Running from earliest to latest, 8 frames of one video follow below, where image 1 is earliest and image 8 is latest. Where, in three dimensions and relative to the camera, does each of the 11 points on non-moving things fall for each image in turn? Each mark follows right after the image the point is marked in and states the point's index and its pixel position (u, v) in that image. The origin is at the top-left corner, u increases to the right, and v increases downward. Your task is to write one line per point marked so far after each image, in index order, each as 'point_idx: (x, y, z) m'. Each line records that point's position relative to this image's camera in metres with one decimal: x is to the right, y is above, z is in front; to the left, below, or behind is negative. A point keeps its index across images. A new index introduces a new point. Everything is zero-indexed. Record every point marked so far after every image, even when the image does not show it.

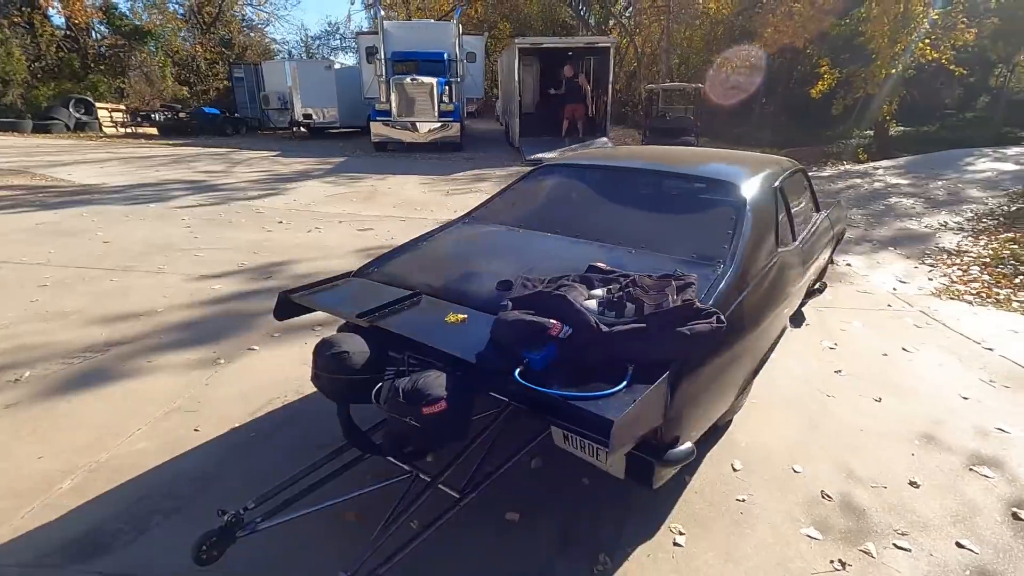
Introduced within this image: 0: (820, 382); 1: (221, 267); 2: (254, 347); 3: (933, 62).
0: (+2.2, -0.7, +3.8) m
1: (-3.2, +0.2, +5.9) m
2: (-1.9, -0.4, +4.0) m
3: (+13.6, +7.3, +17.3) m
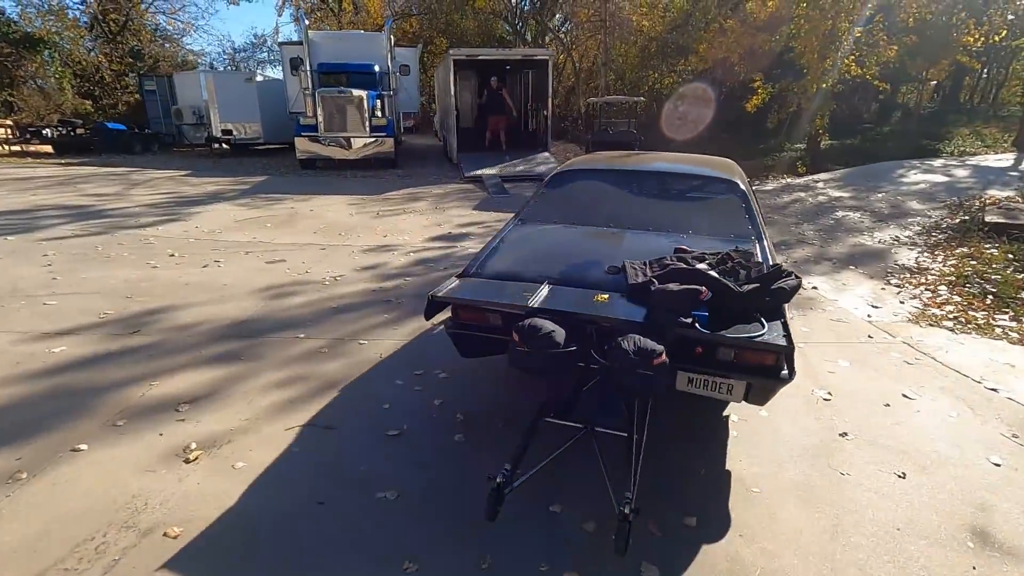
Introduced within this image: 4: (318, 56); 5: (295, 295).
0: (+1.8, -0.9, +3.0) m
1: (-3.8, -0.3, +4.6) m
2: (-2.3, -0.9, +2.9) m
3: (+11.5, +7.0, +17.8) m
4: (-6.2, +7.4, +17.1) m
5: (-2.3, -0.1, +5.5) m
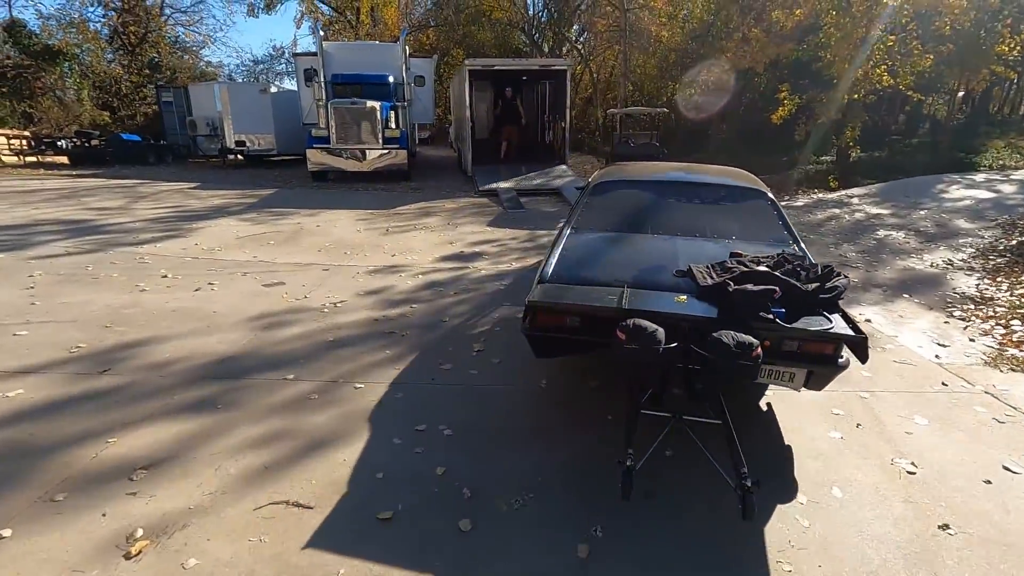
0: (+1.9, -1.2, +2.4) m
1: (-3.7, -0.5, +4.2) m
2: (-2.3, -1.1, +2.4) m
3: (+12.1, +6.4, +17.1) m
4: (-5.6, +6.9, +16.8) m
5: (-2.1, -0.4, +5.0) m
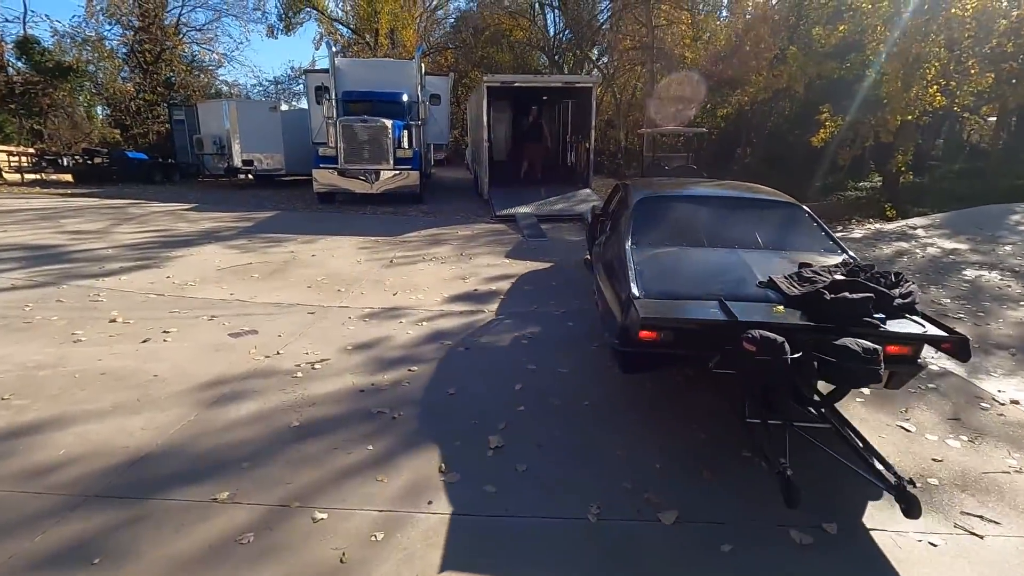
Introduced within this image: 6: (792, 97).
0: (+2.0, -1.6, +1.1) m
1: (-3.5, -0.9, +3.0) m
2: (-2.1, -1.4, +1.1) m
3: (+12.7, +5.2, +15.7) m
4: (-5.0, +6.1, +15.9) m
5: (-1.9, -0.8, +3.8) m
6: (+9.7, +6.6, +18.5) m
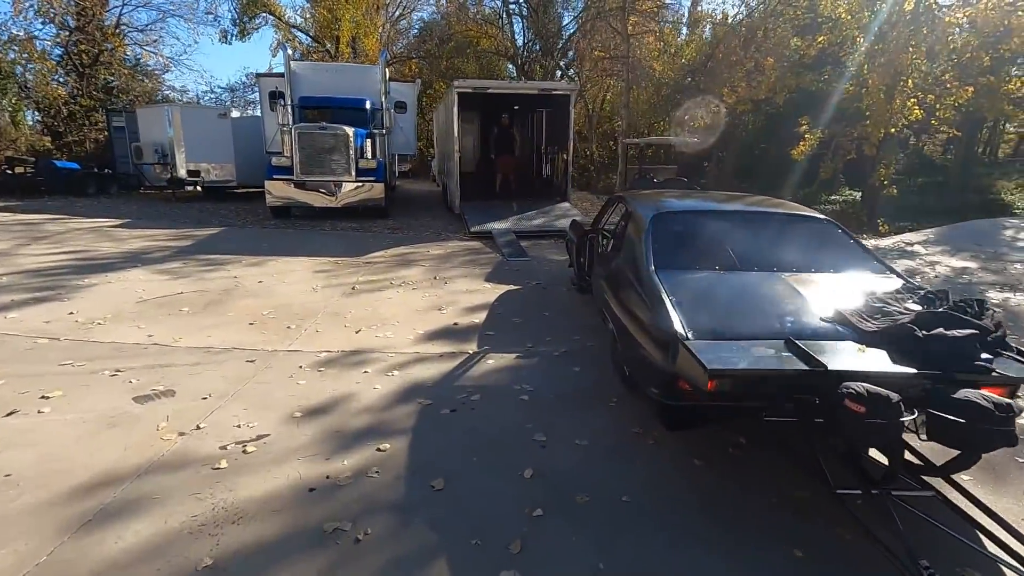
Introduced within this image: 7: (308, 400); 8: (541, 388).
0: (+2.2, -1.8, +0.1) m
1: (-3.4, -1.2, +1.7) m
2: (-1.9, -1.7, -0.1) m
3: (+11.9, +4.8, +15.6) m
4: (-5.8, +5.5, +14.7) m
5: (-1.8, -1.1, +2.6) m
6: (+8.7, +6.1, +18.2) m
7: (-1.5, -0.8, +3.9) m
8: (+0.2, -0.8, +4.3) m
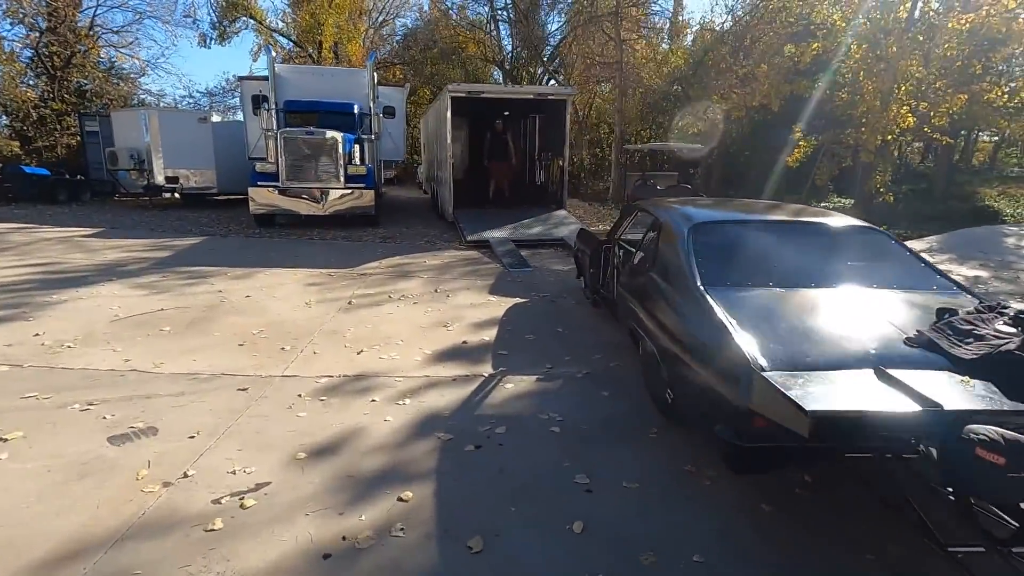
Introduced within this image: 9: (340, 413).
0: (+2.6, -1.9, -0.3) m
1: (-3.1, -1.3, +1.1) m
2: (-1.5, -1.7, -0.6) m
3: (+11.7, +4.6, +15.6) m
4: (-6.0, +5.2, +14.1) m
5: (-1.6, -1.2, +2.1) m
6: (+8.4, +5.8, +18.1) m
7: (-1.3, -1.0, +3.4) m
8: (+0.4, -0.9, +3.9) m
9: (-1.2, -0.9, +3.8) m
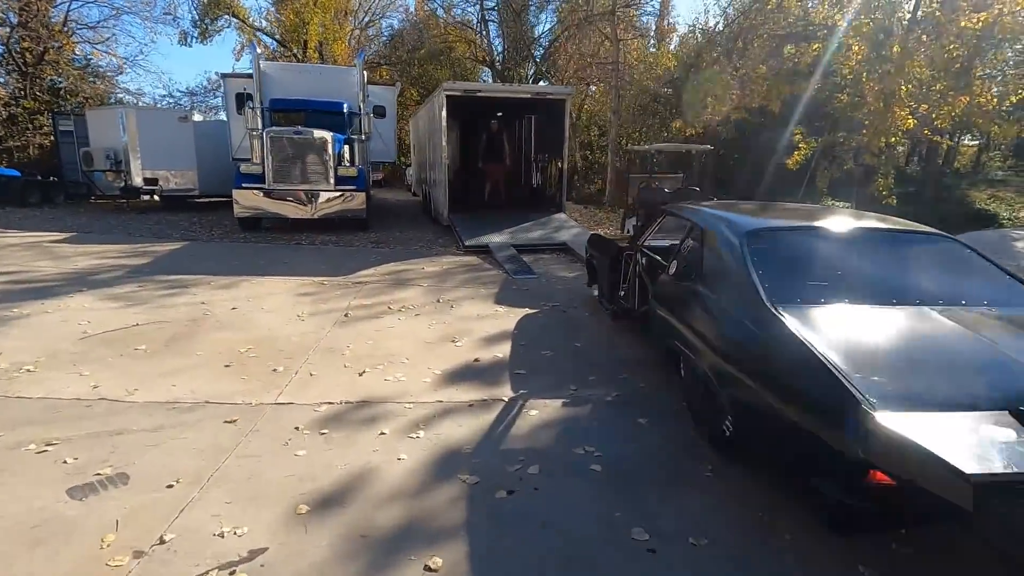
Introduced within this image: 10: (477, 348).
0: (+2.9, -1.9, -0.7) m
1: (-2.8, -1.4, +0.6) m
2: (-1.2, -1.8, -1.1) m
3: (+11.5, +4.5, +15.4) m
4: (-6.1, +5.0, +13.5) m
5: (-1.3, -1.3, +1.6) m
6: (+8.2, +5.7, +17.8) m
7: (-1.1, -1.1, +2.9) m
8: (+0.6, -1.0, +3.4) m
9: (-1.0, -1.0, +3.3) m
10: (-0.3, -0.6, +5.2) m
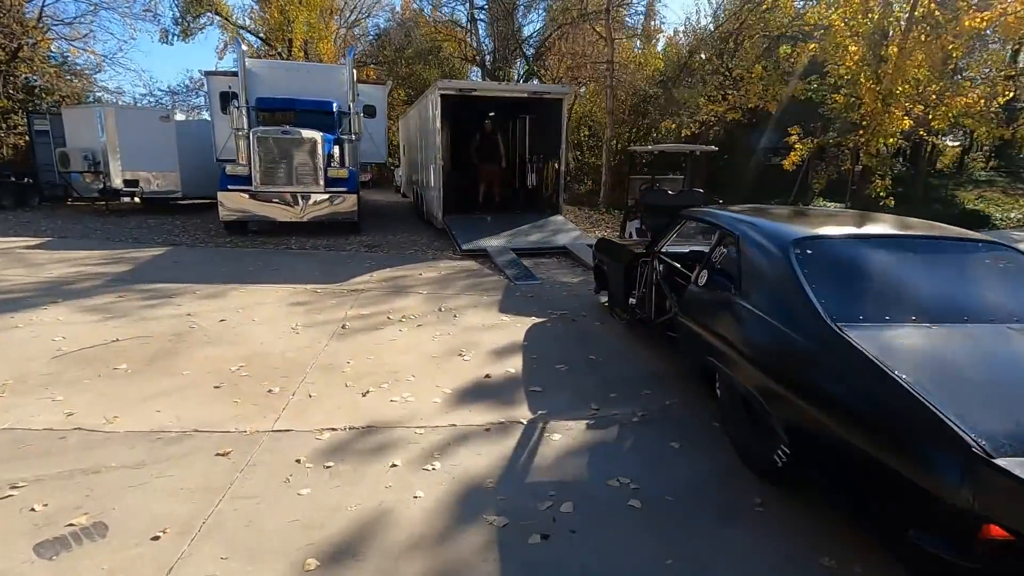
0: (+3.1, -2.0, -0.9) m
1: (-2.6, -1.5, +0.2) m
2: (-0.9, -1.9, -1.5) m
3: (+11.3, +4.4, +15.4) m
4: (-6.2, +4.9, +13.0) m
5: (-1.1, -1.4, +1.2) m
6: (+8.0, +5.6, +17.7) m
7: (-0.9, -1.2, +2.6) m
8: (+0.8, -1.1, +3.1) m
9: (-0.9, -1.1, +3.0) m
10: (-0.2, -0.7, +4.9) m
